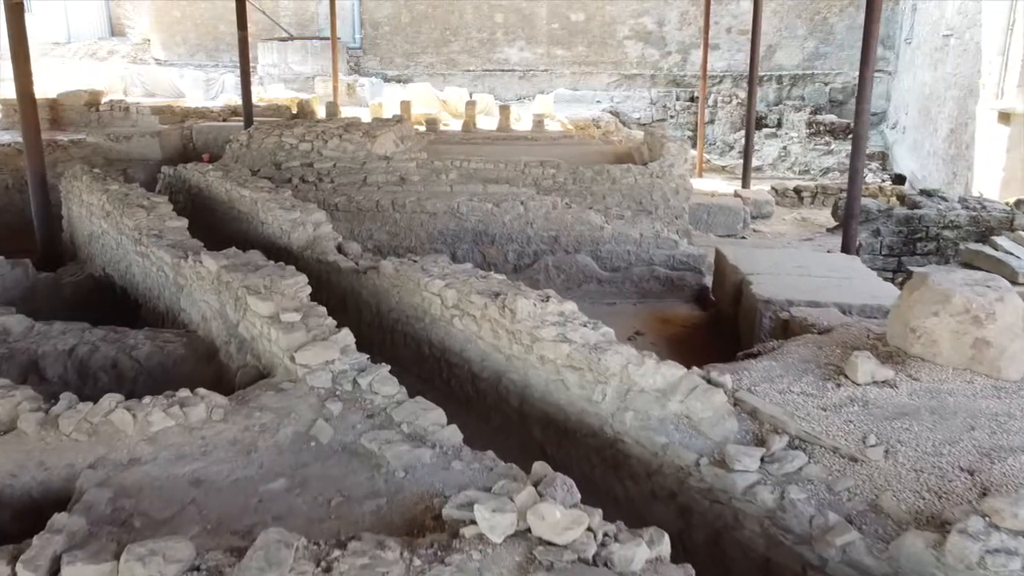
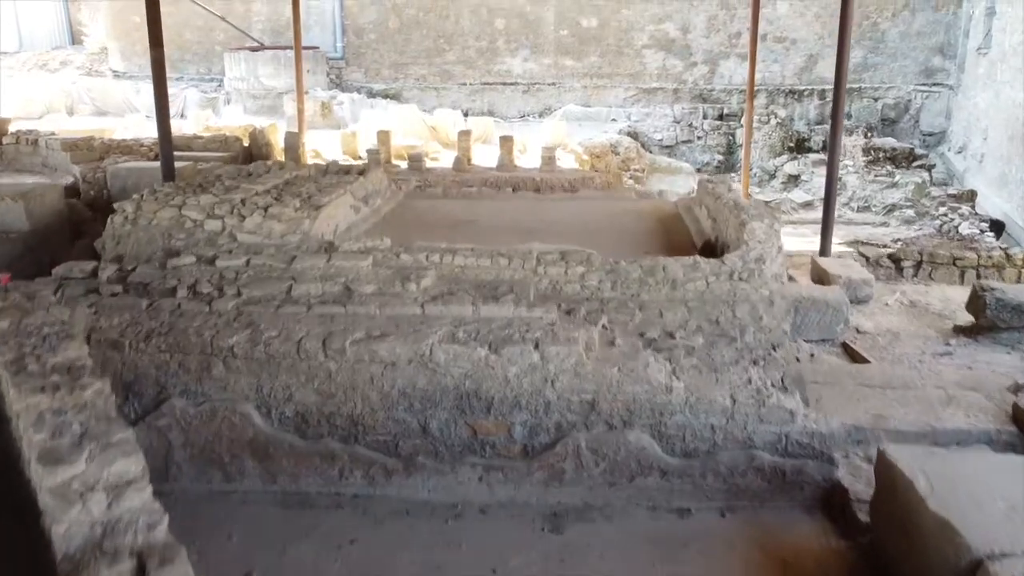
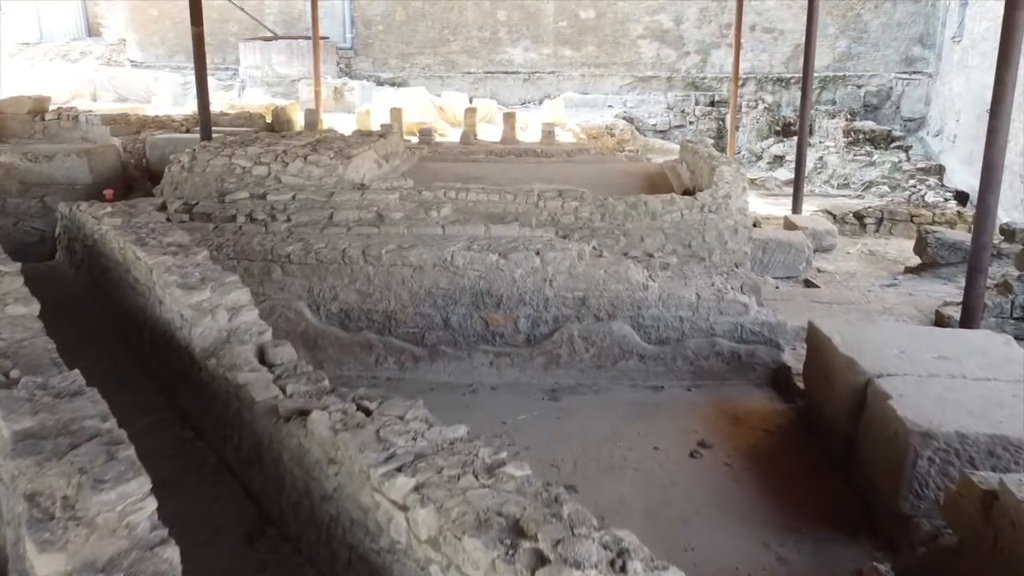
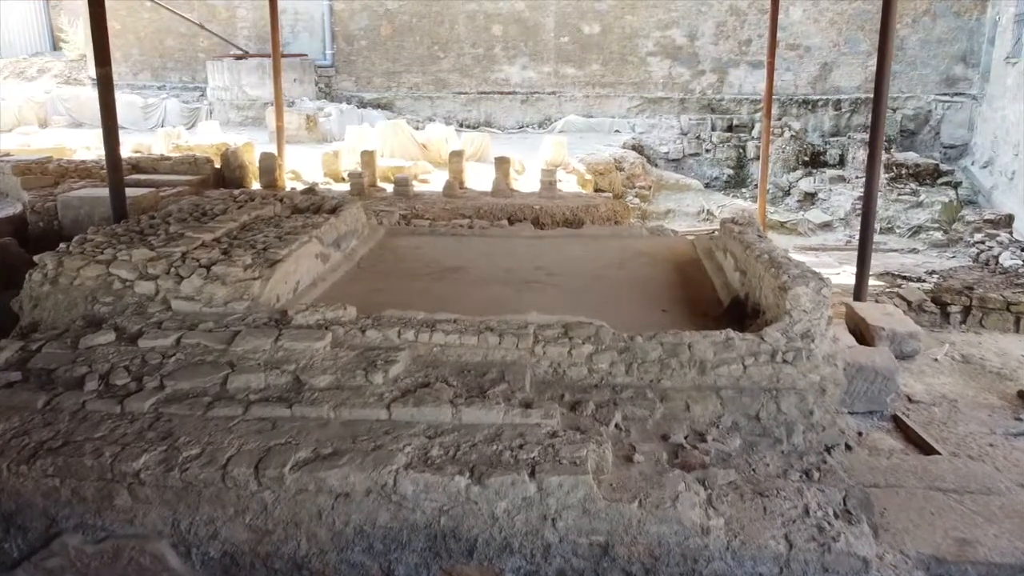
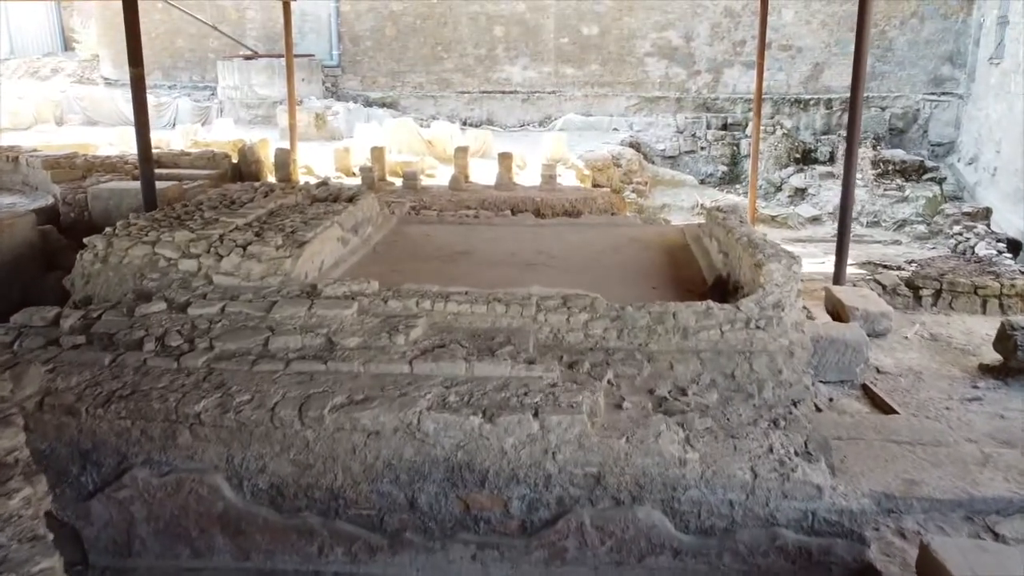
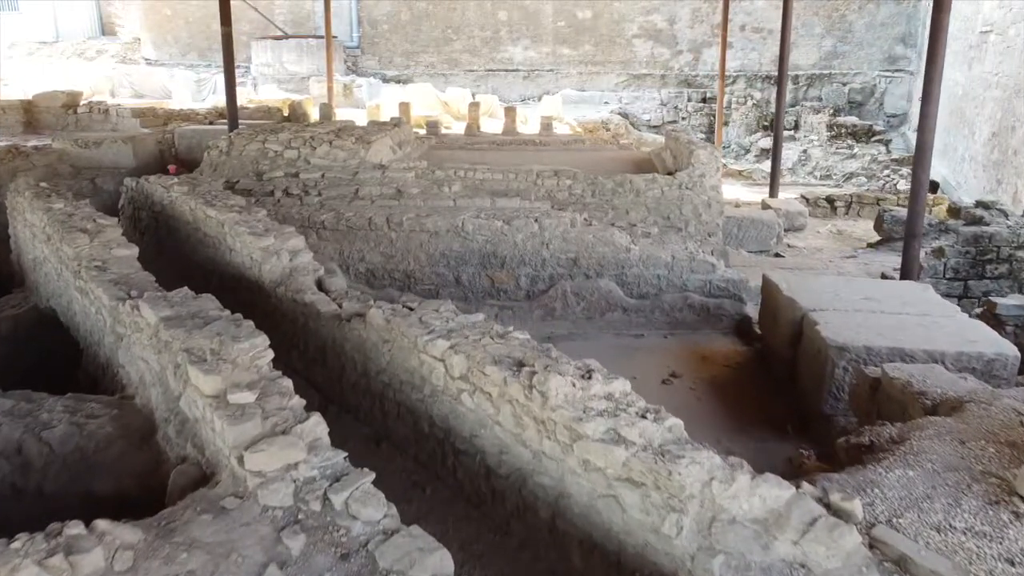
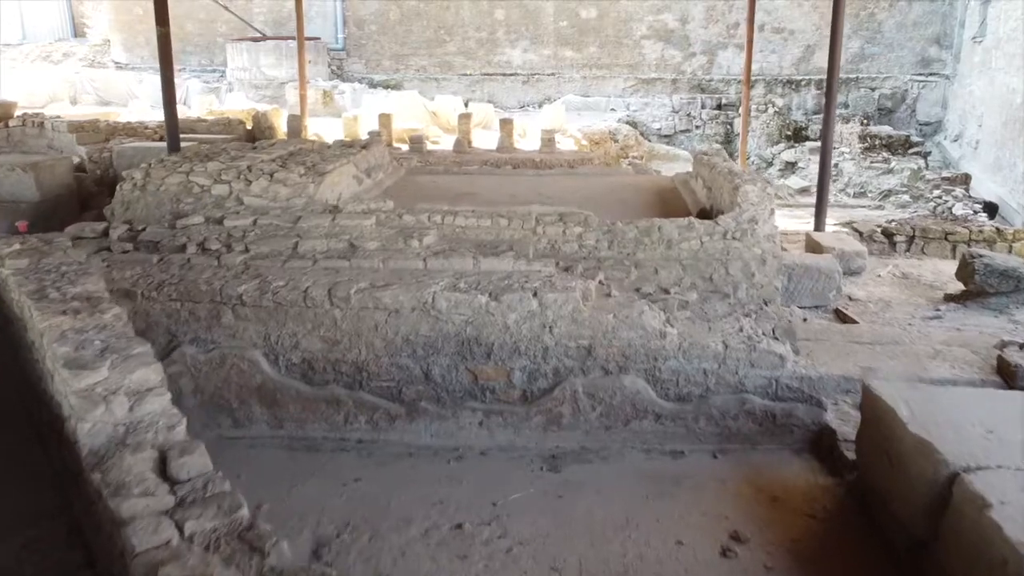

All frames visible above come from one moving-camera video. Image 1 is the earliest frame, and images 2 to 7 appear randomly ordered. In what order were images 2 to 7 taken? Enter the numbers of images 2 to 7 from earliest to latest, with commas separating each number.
6, 3, 7, 2, 5, 4
